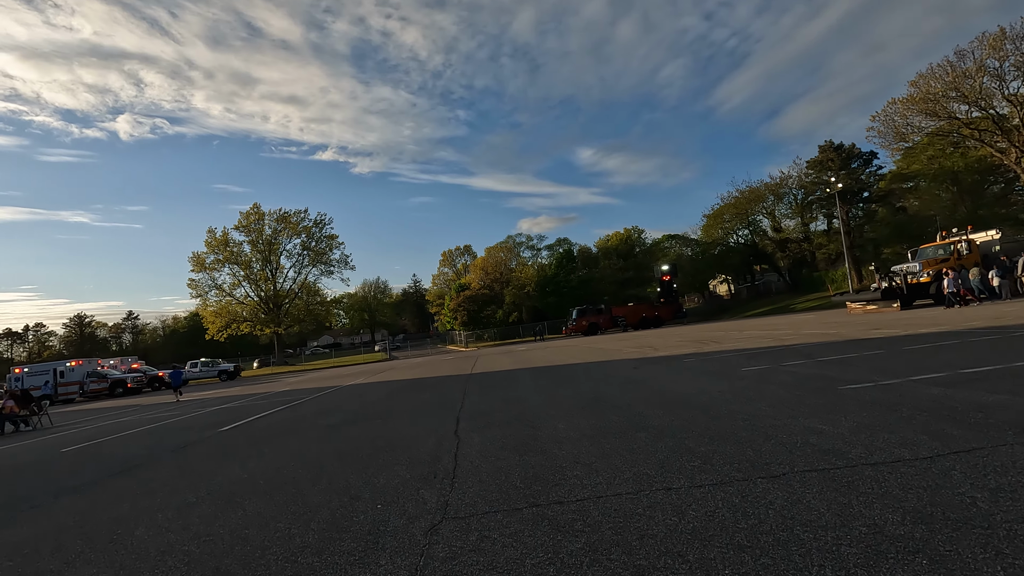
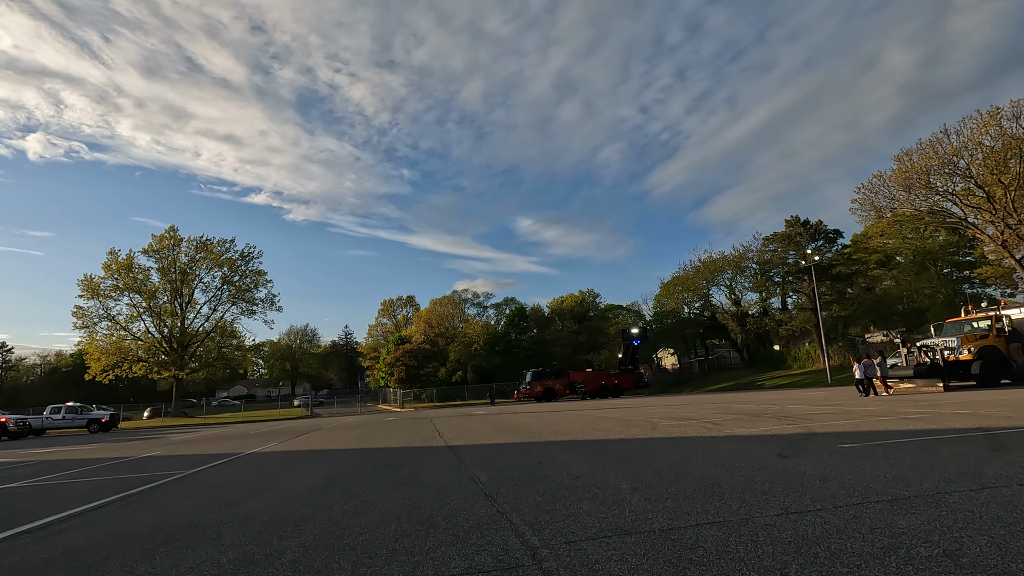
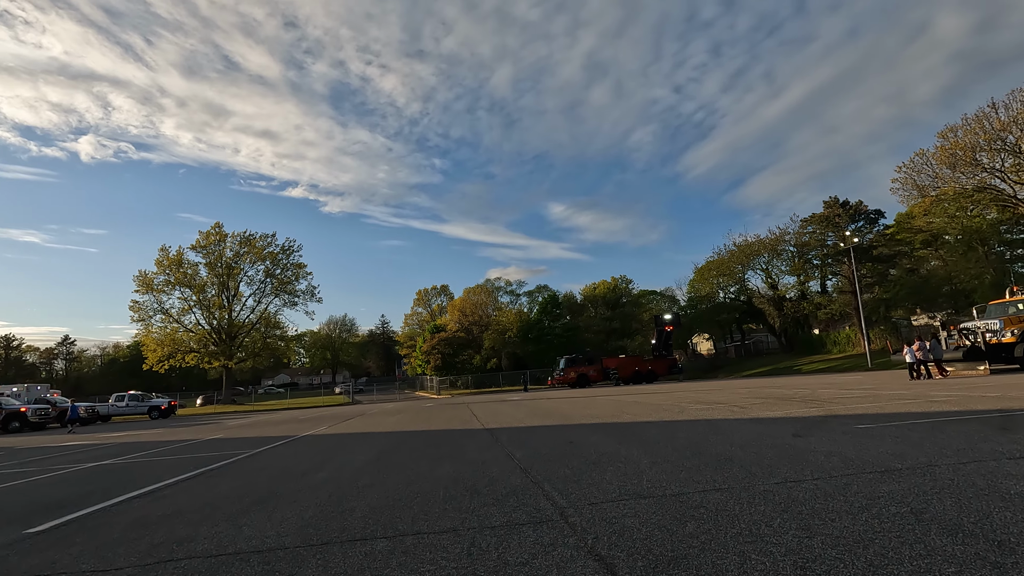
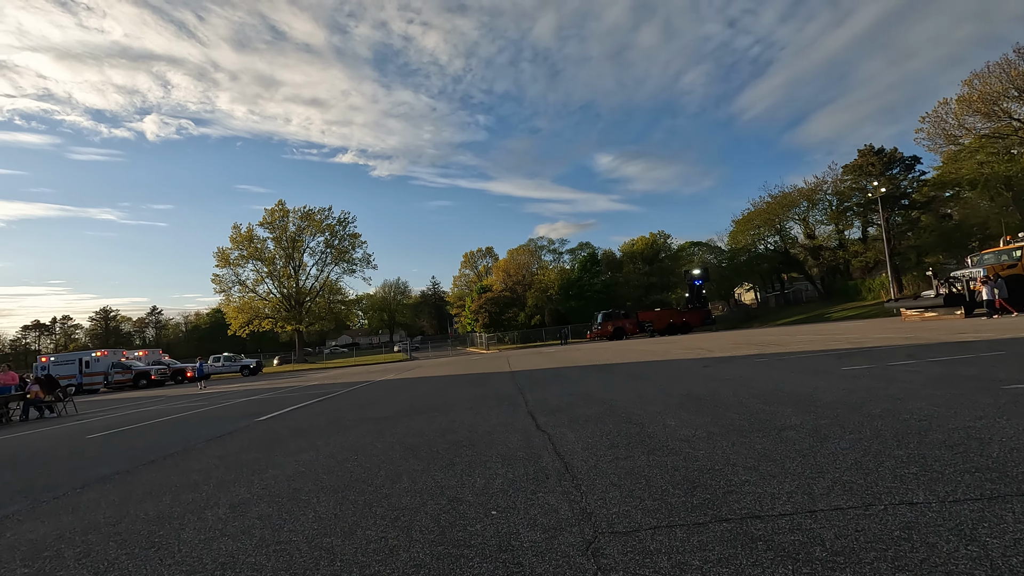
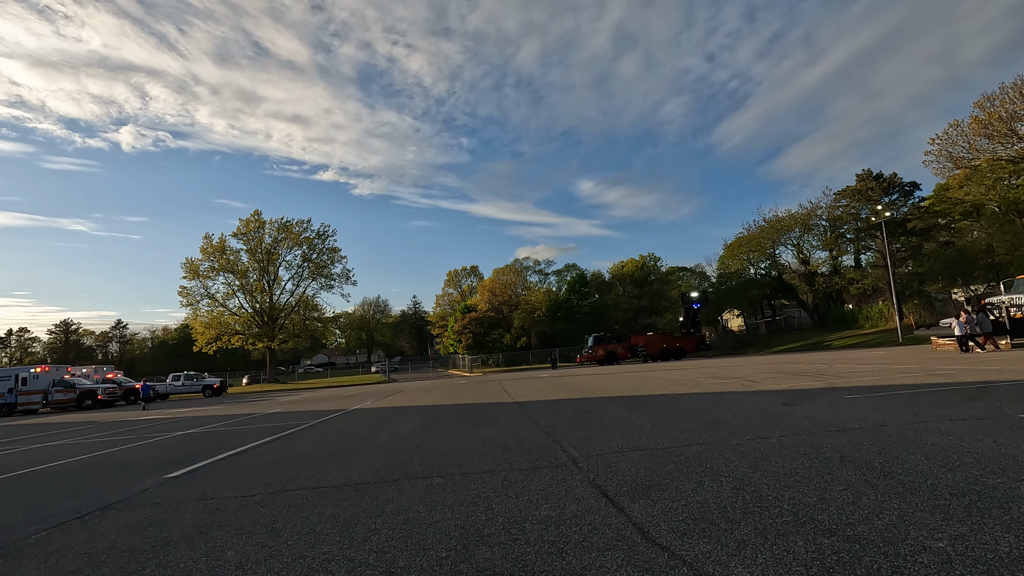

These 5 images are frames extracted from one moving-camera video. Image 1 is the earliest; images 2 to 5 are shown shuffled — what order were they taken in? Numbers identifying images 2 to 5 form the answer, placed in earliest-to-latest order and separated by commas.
4, 5, 3, 2
